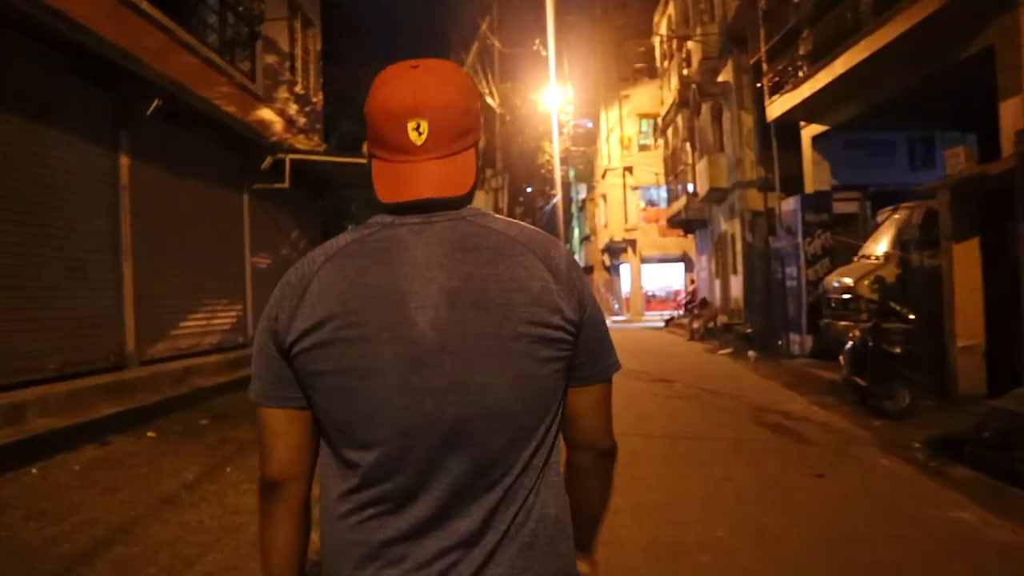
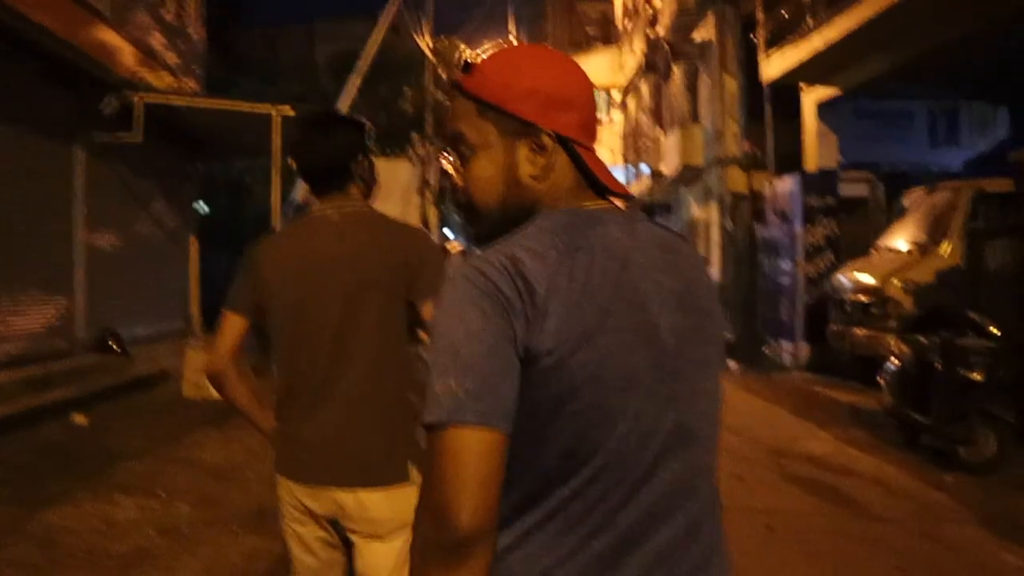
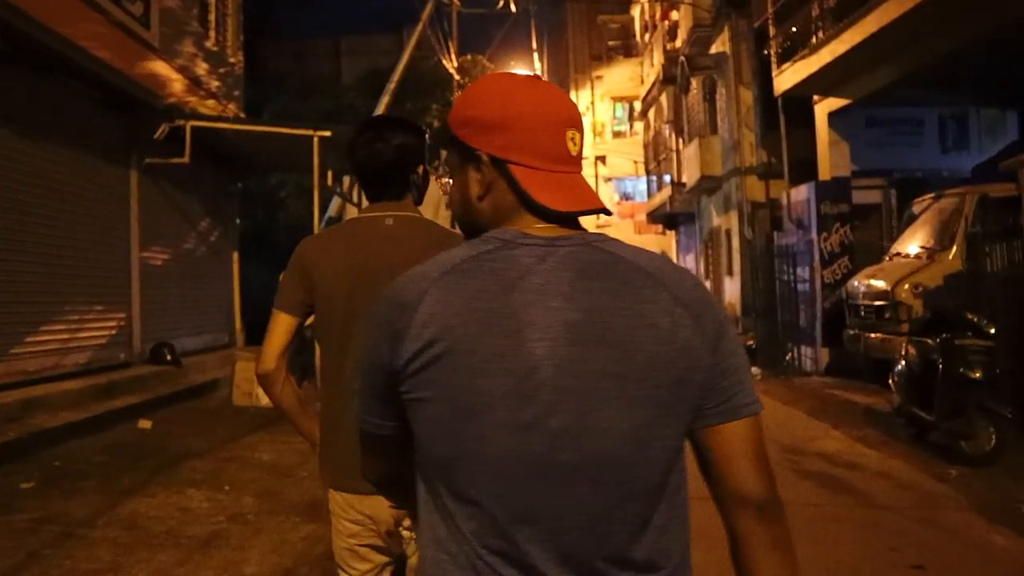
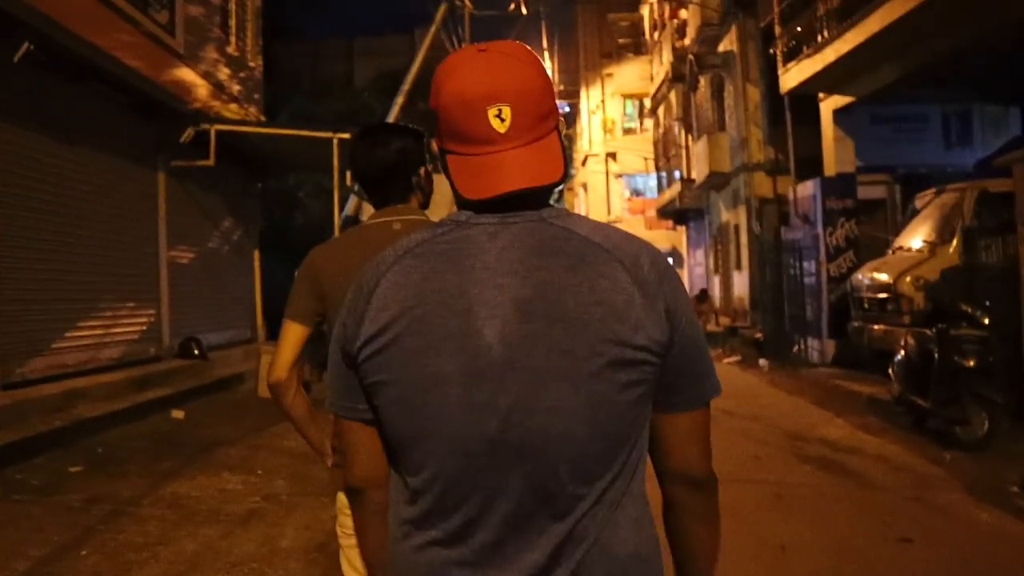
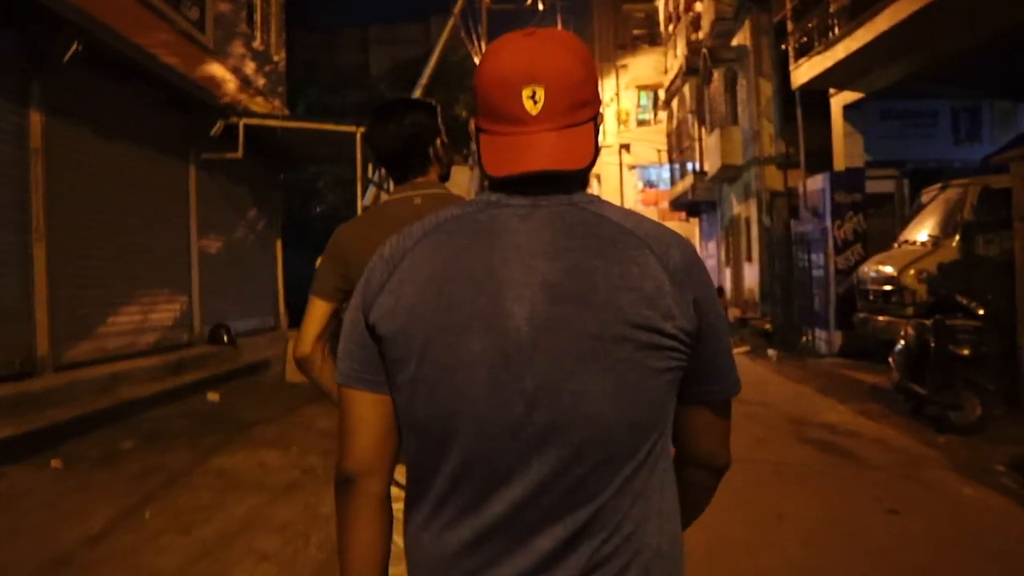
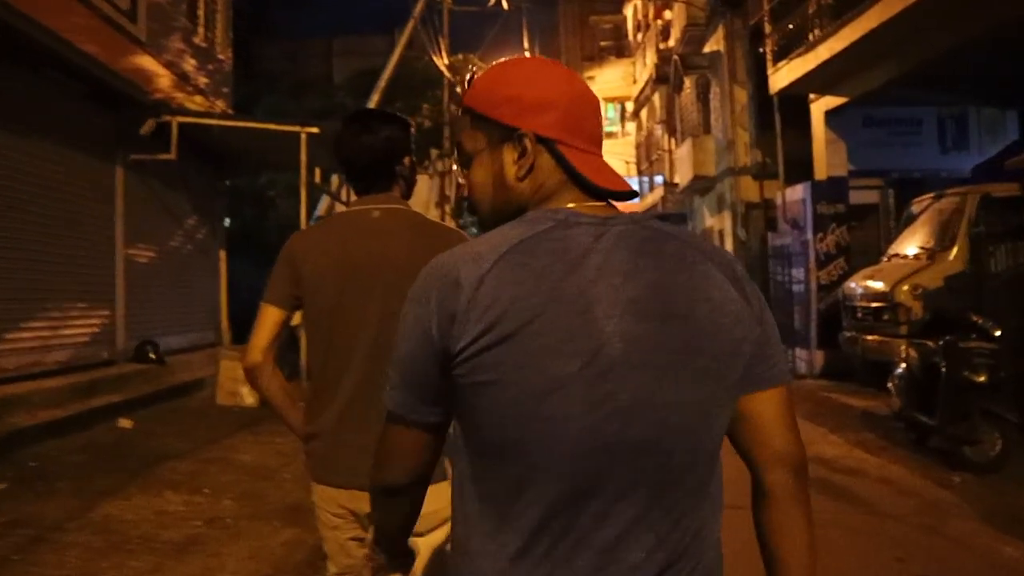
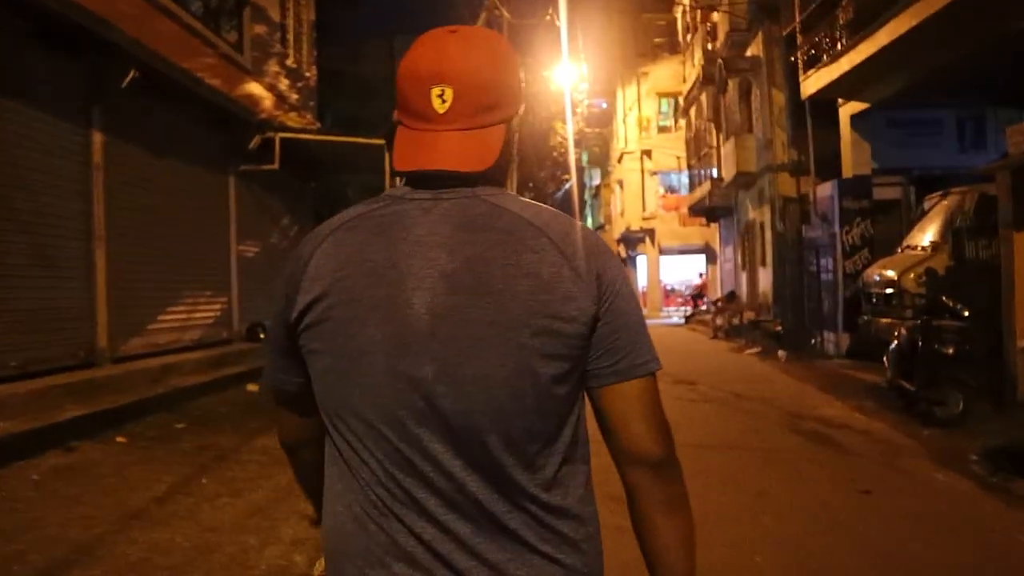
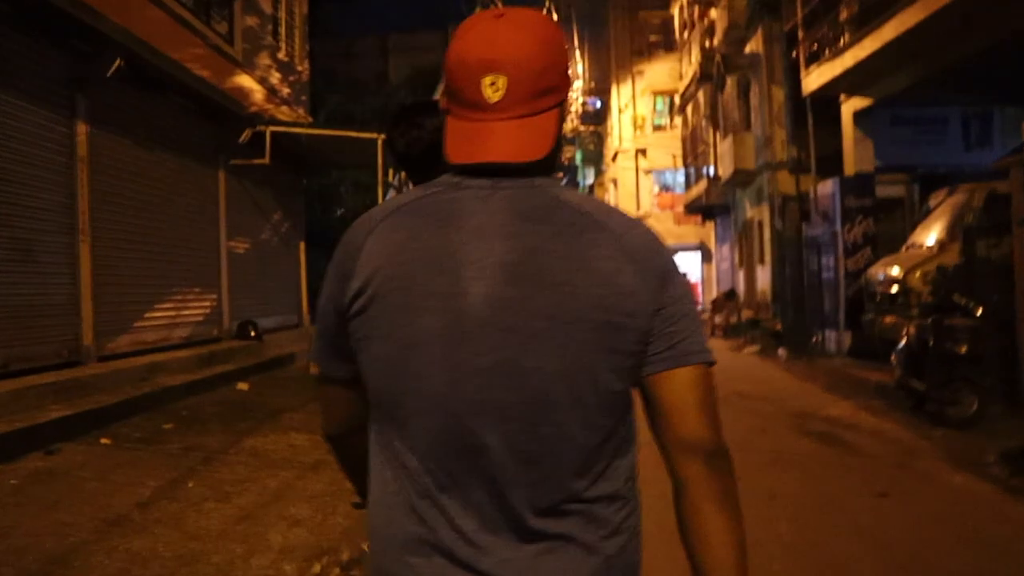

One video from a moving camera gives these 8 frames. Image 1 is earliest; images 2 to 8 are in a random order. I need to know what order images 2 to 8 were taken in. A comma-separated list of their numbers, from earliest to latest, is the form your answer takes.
7, 8, 5, 4, 3, 6, 2
